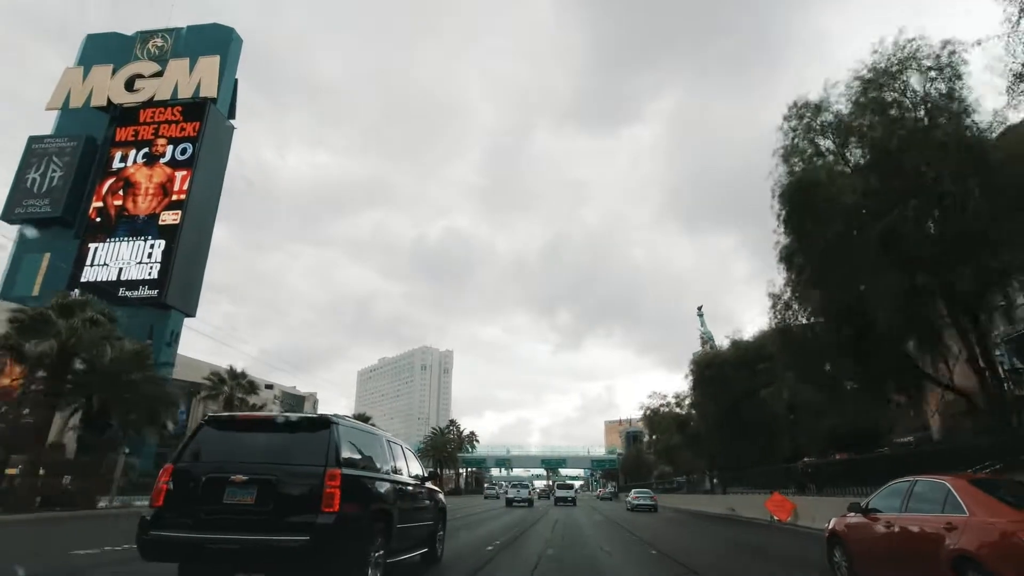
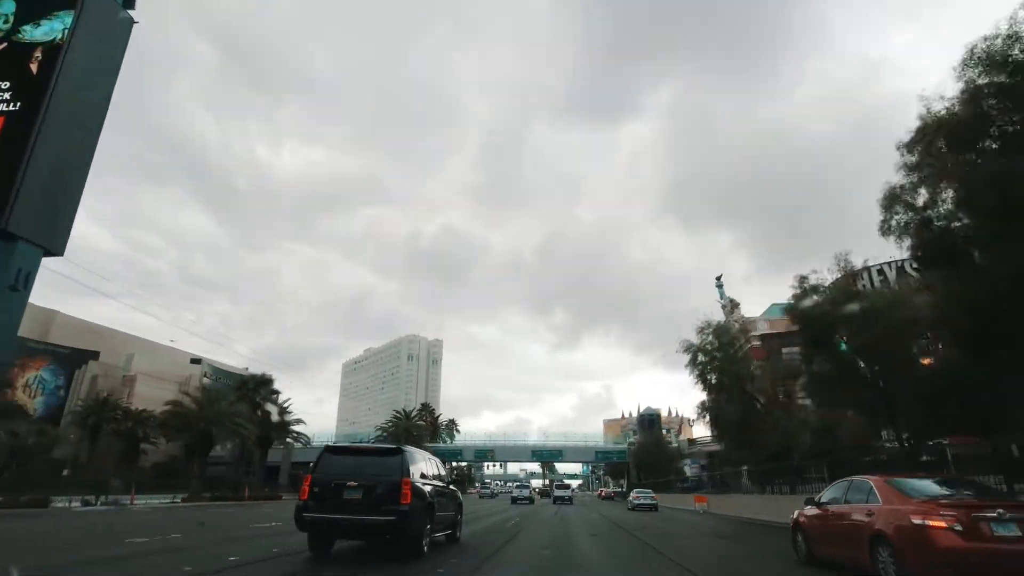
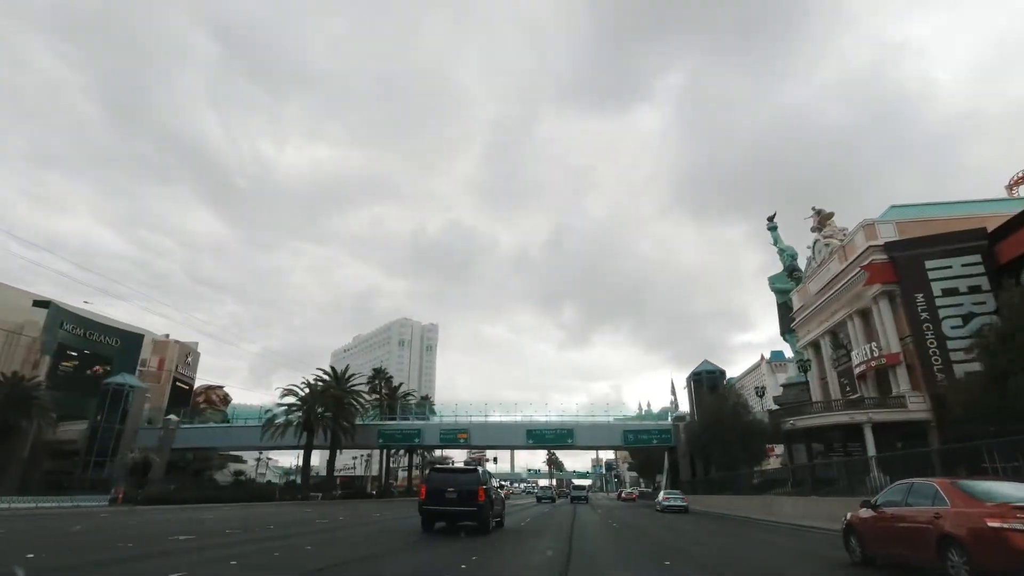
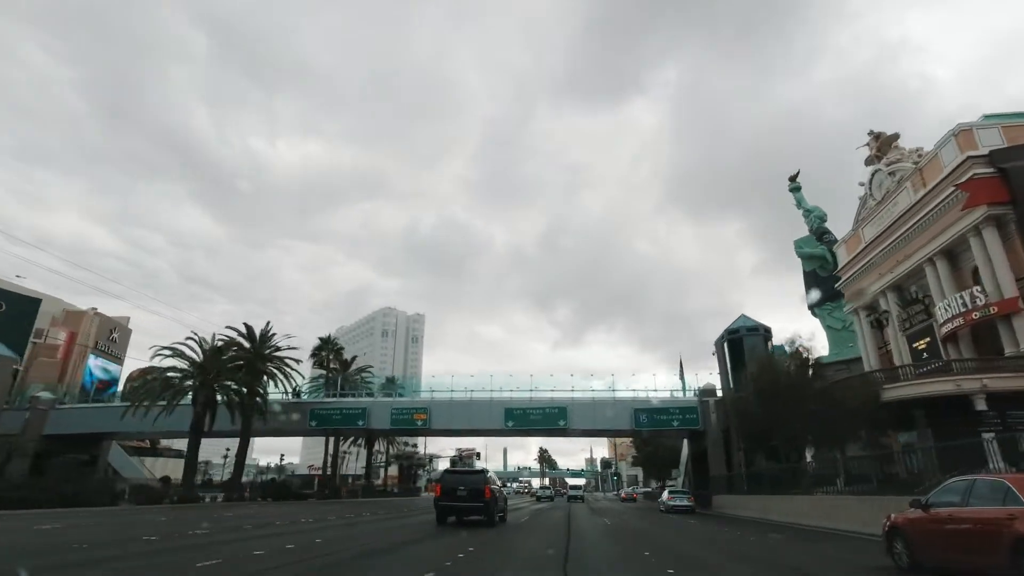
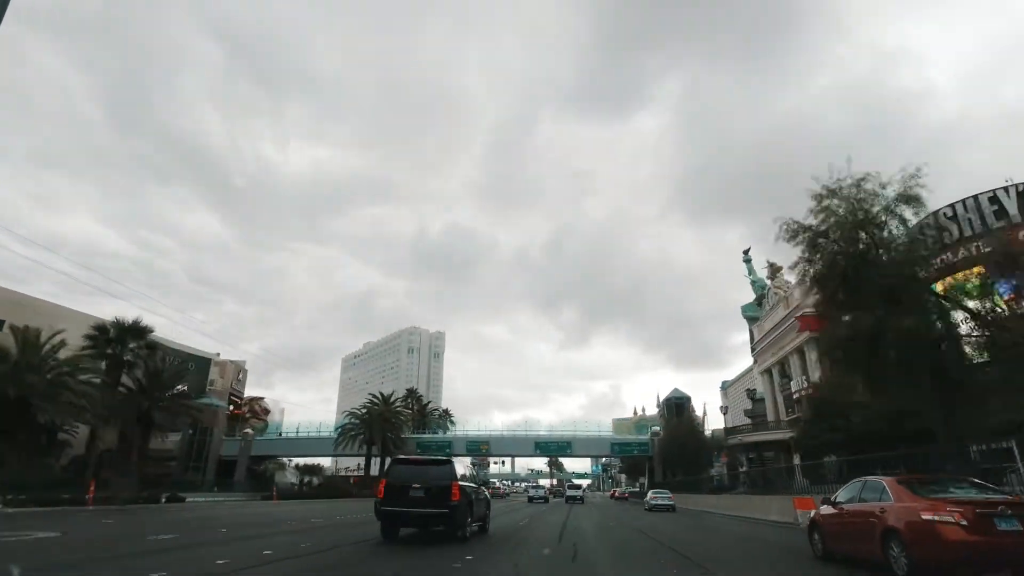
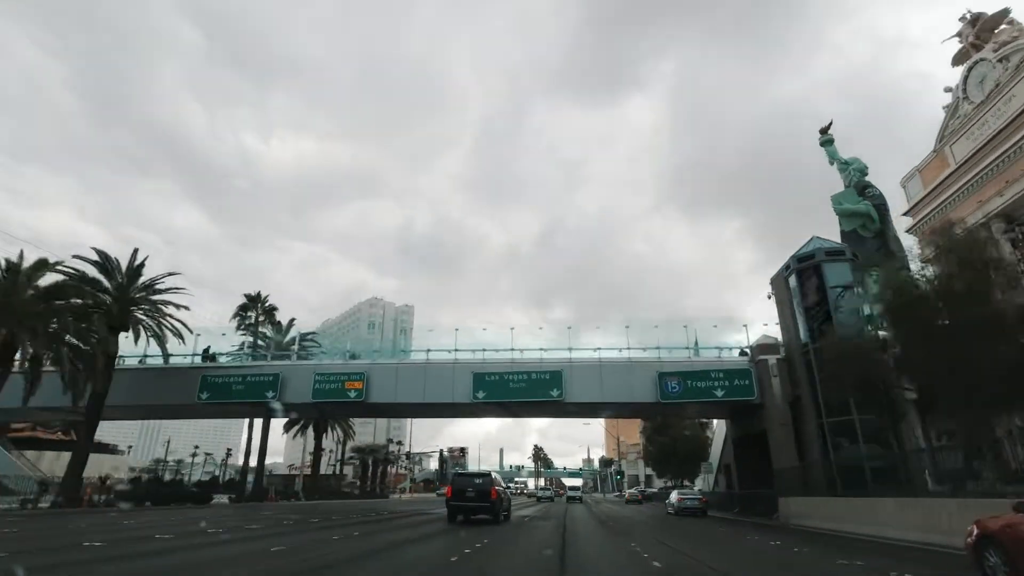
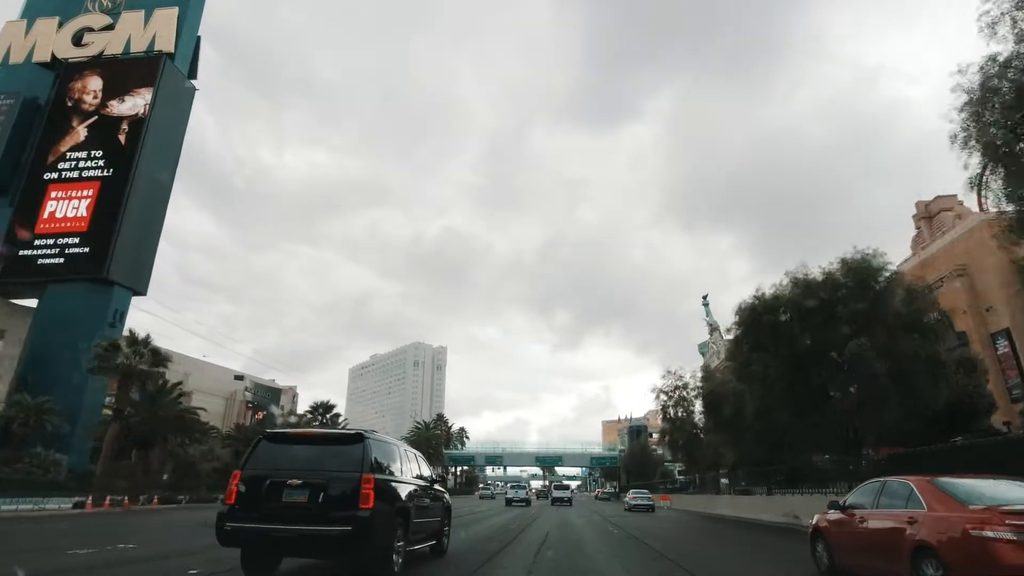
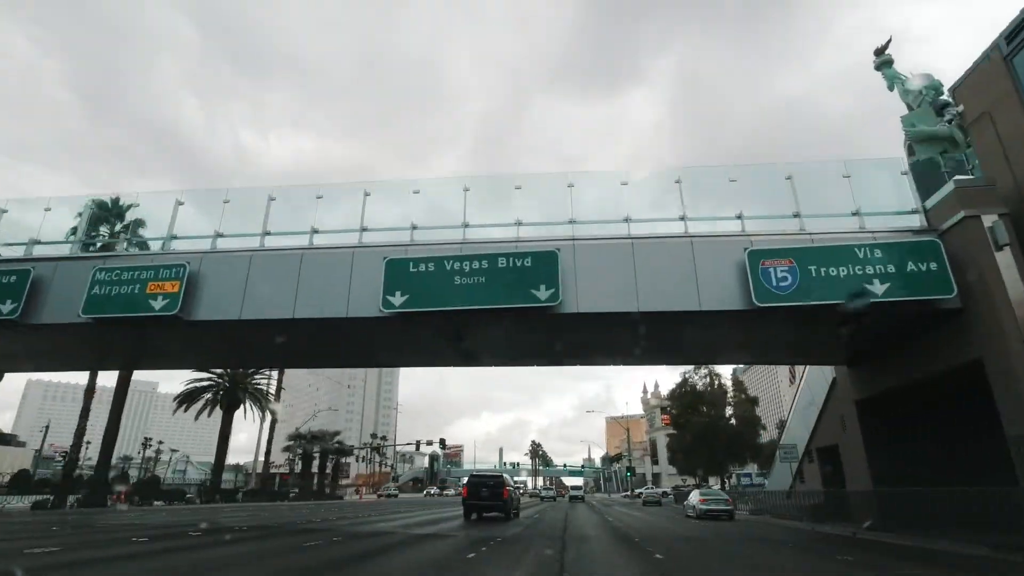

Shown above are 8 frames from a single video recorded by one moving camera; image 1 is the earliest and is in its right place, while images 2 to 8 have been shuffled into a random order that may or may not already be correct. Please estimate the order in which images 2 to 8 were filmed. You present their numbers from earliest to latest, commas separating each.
7, 2, 5, 3, 4, 6, 8
